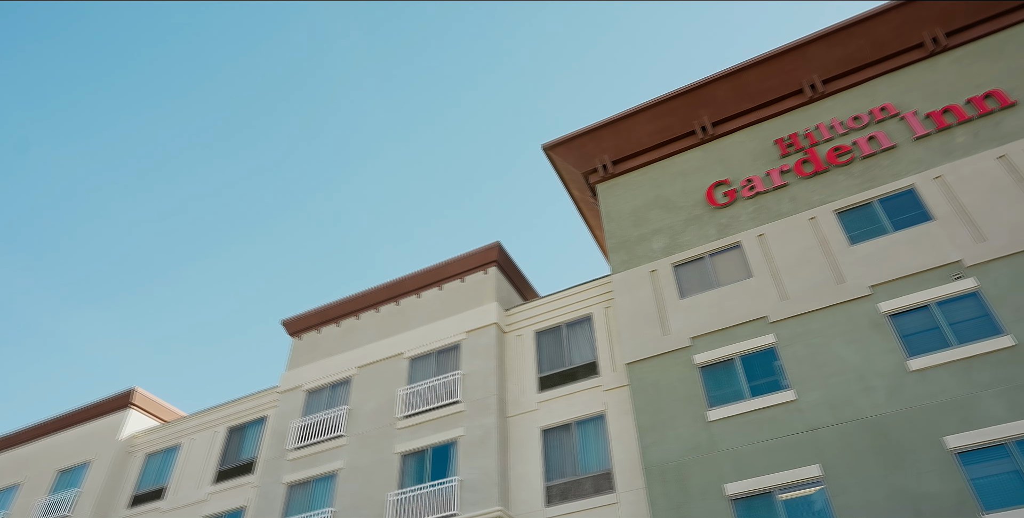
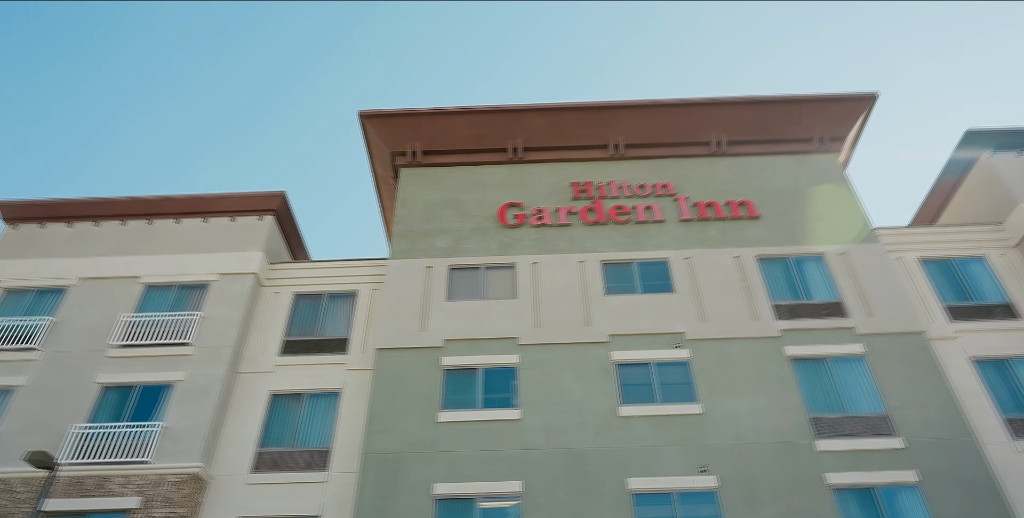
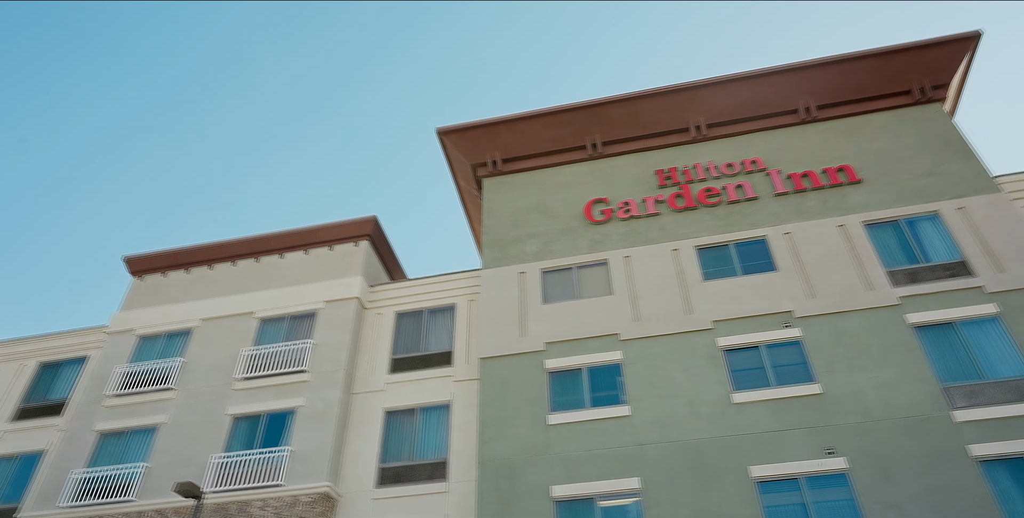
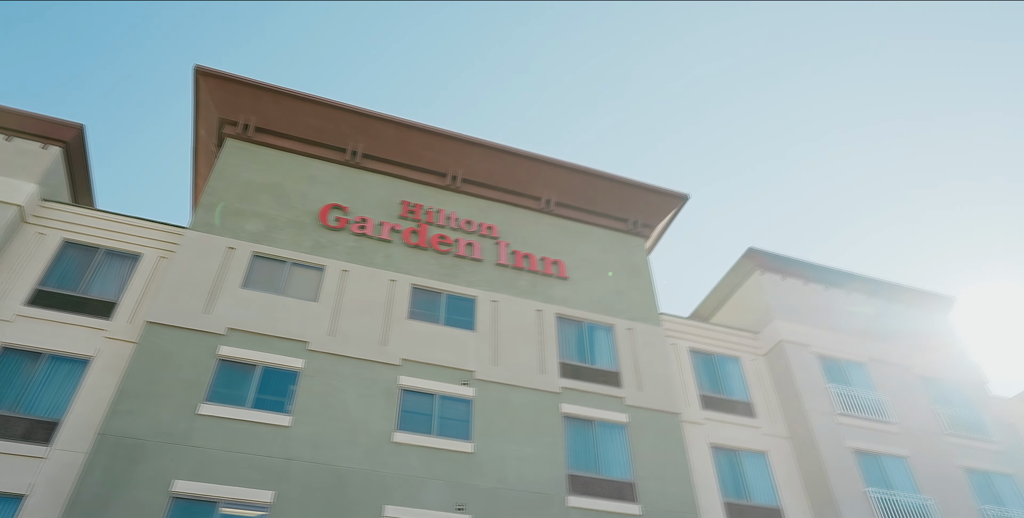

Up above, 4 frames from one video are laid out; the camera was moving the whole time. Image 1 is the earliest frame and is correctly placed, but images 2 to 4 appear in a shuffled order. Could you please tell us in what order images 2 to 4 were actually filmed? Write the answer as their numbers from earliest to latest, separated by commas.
3, 2, 4
